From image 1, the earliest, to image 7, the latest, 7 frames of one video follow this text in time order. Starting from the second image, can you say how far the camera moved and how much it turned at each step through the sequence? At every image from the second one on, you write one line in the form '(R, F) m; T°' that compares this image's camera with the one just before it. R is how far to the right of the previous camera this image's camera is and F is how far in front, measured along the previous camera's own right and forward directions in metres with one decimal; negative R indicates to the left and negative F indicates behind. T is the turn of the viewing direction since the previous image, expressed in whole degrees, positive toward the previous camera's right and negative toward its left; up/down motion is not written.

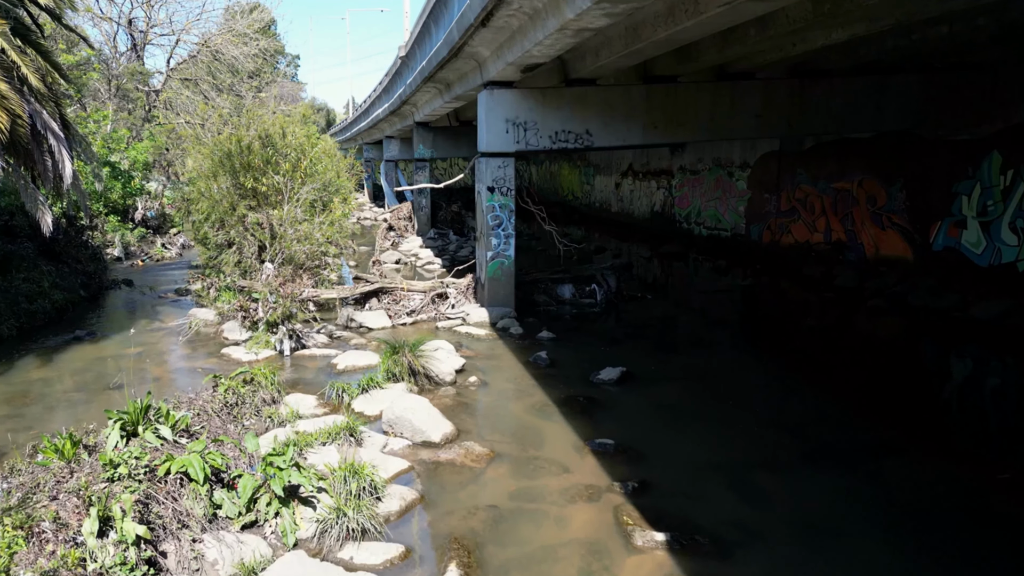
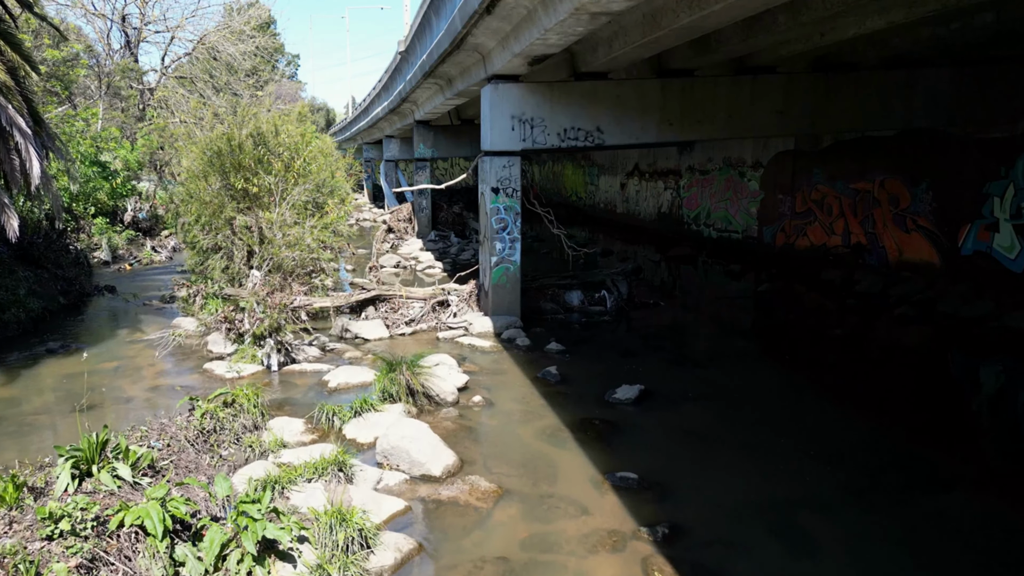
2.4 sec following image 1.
(-0.1, +0.8) m; 0°
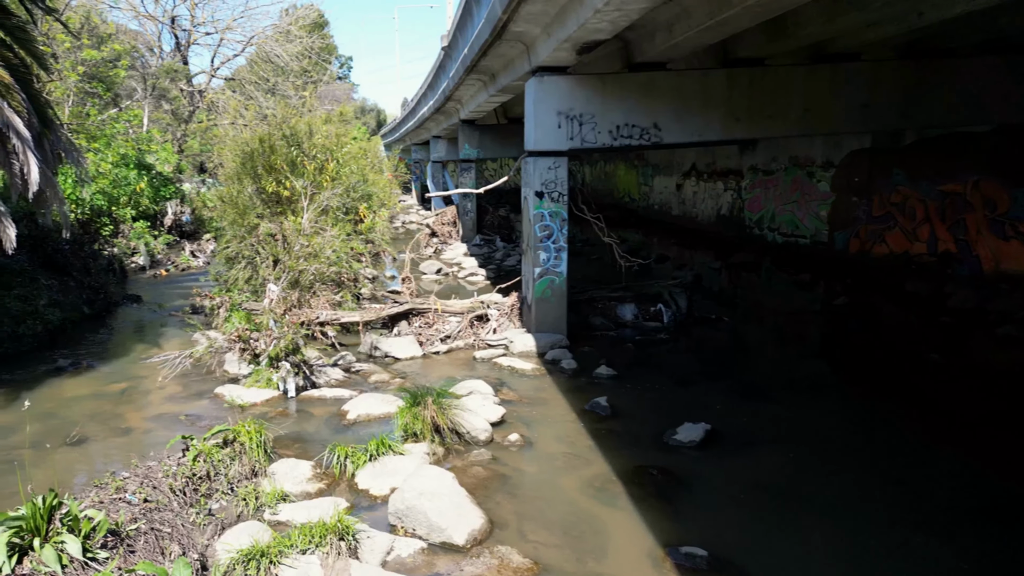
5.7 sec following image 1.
(+0.1, +1.1) m; -4°
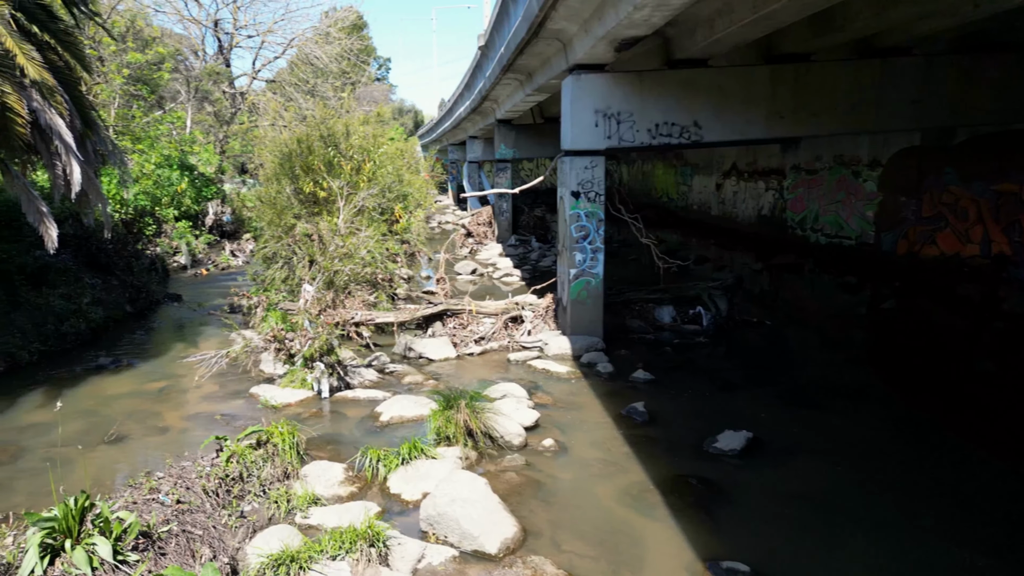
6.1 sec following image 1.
(0.0, +0.1) m; -3°
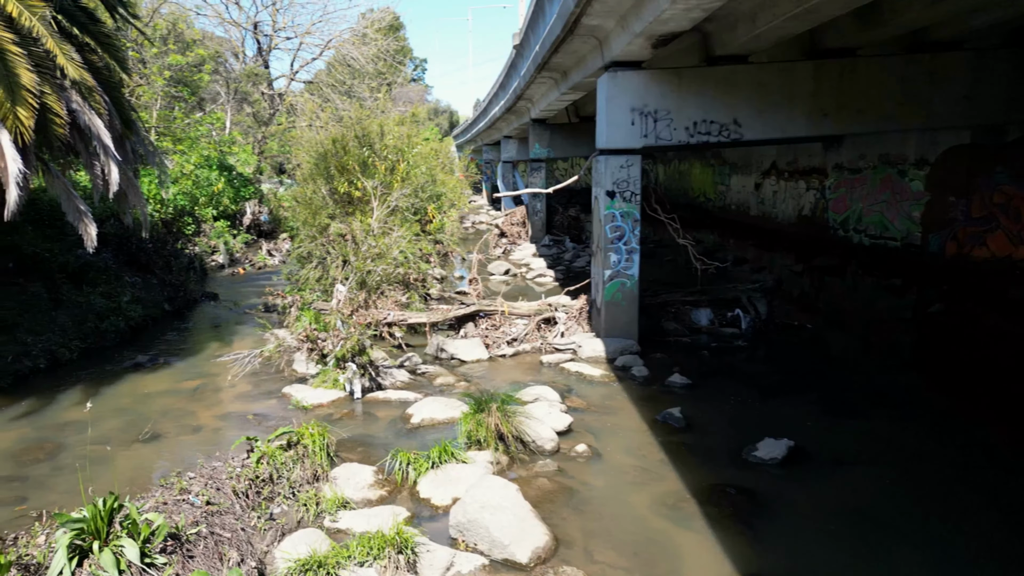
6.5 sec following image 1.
(0.0, +0.1) m; -3°
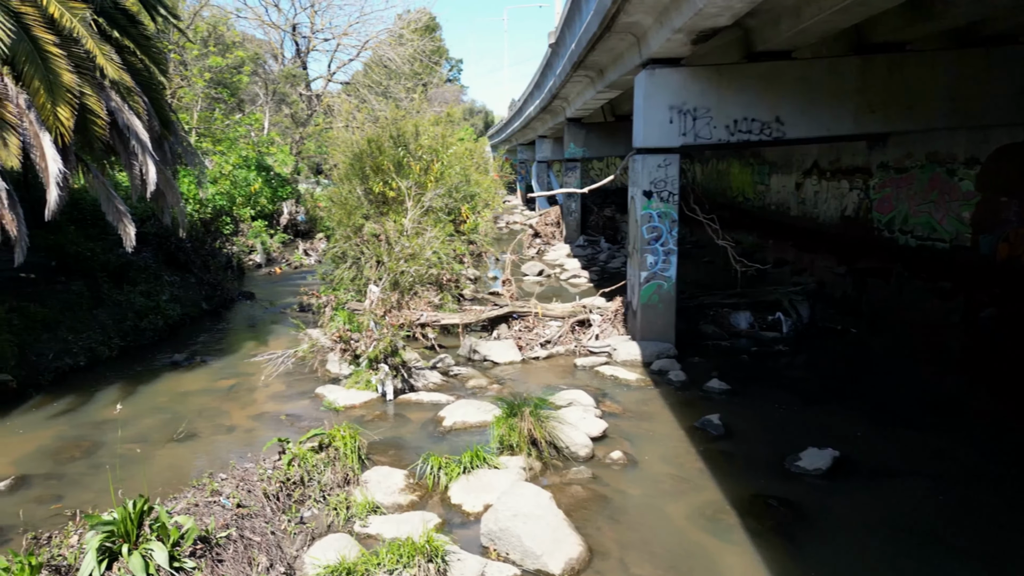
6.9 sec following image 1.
(0.0, +0.1) m; -3°
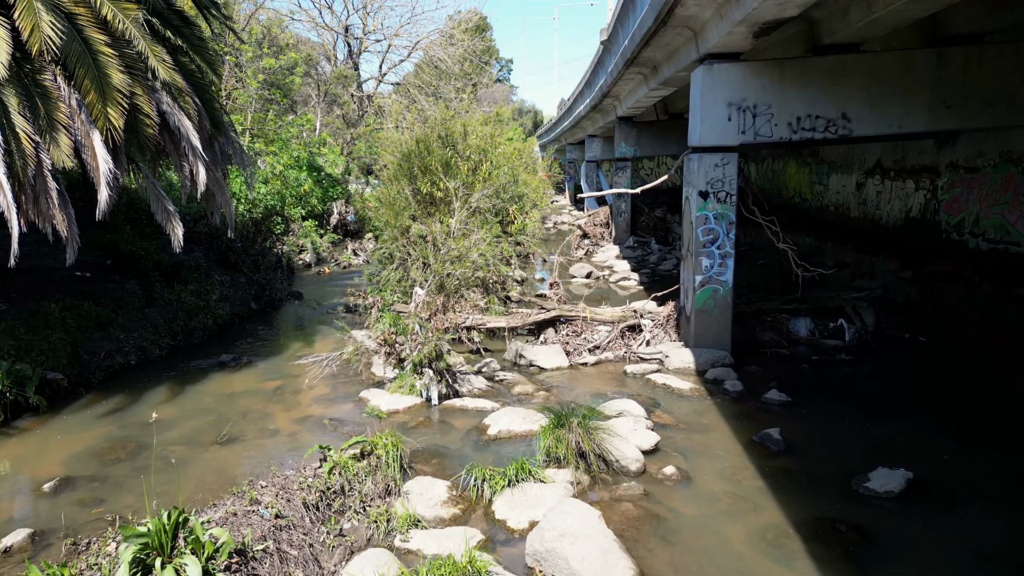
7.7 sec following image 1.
(0.0, +0.3) m; -4°
